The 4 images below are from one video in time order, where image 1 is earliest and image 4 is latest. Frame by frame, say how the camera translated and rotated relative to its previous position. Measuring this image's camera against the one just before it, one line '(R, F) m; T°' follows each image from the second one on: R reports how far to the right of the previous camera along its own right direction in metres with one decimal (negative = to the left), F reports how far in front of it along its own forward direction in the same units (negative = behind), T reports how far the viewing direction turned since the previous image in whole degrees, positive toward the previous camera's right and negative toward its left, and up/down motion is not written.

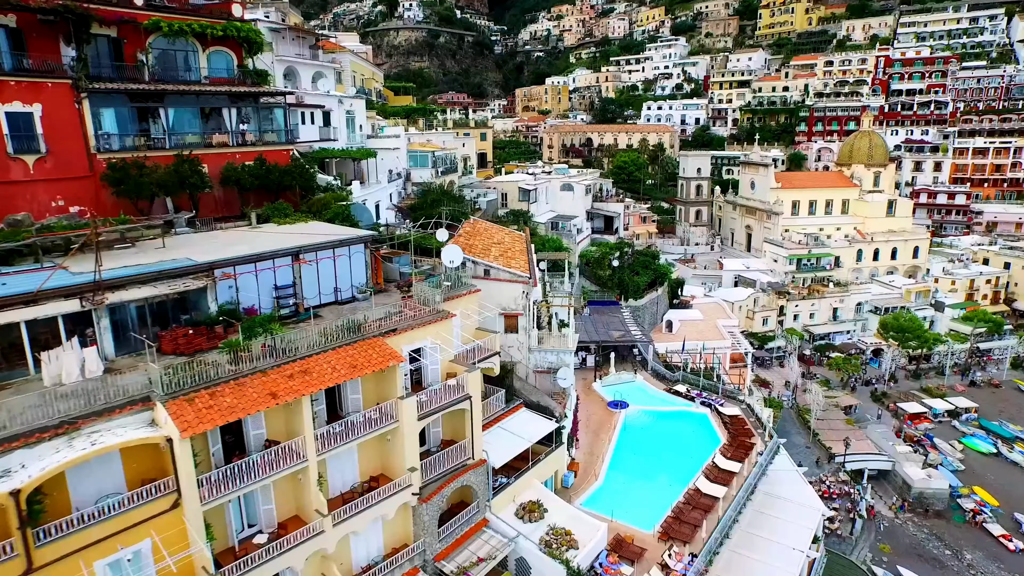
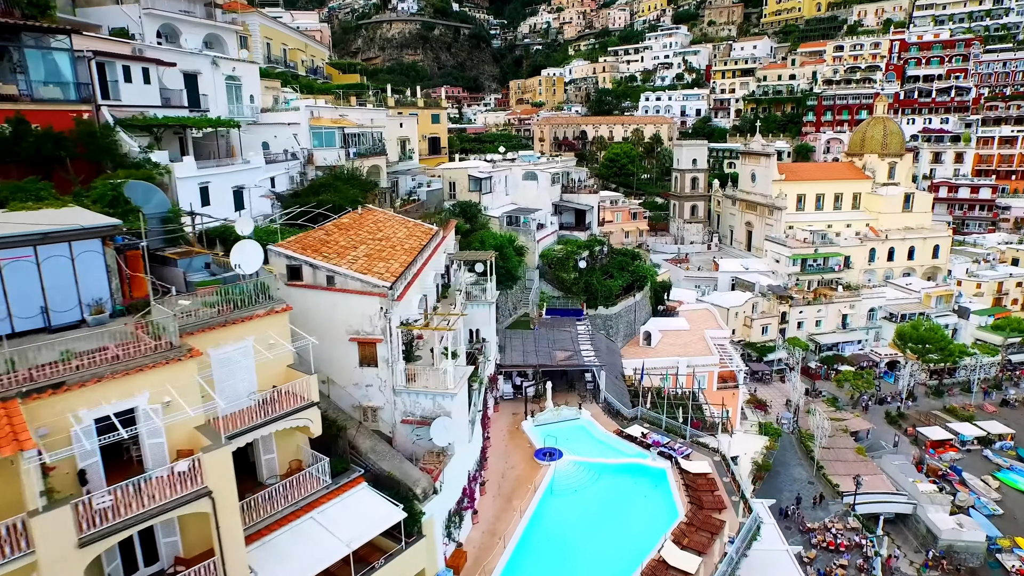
(+4.3, +6.9) m; -1°
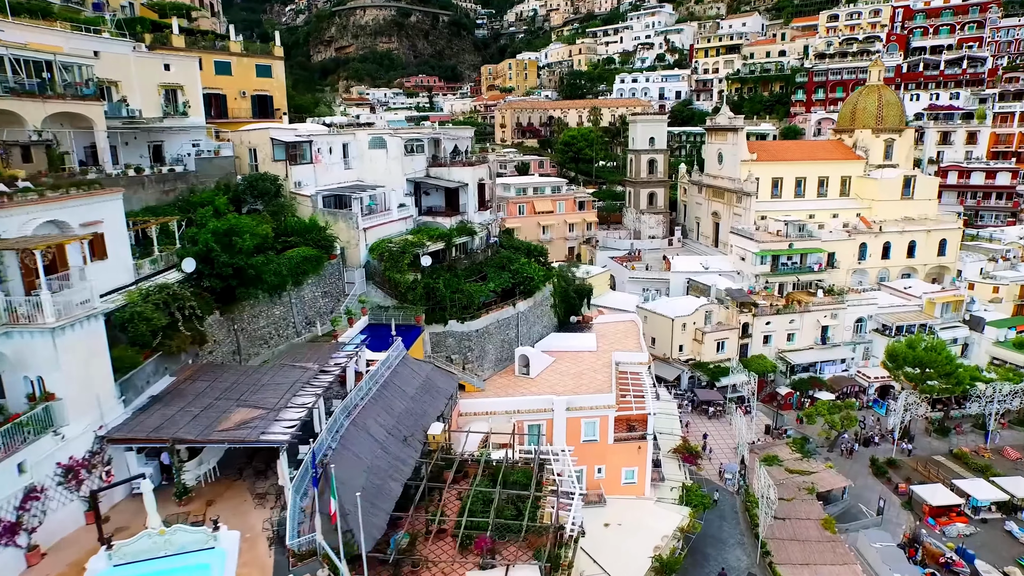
(+9.6, +11.5) m; -1°
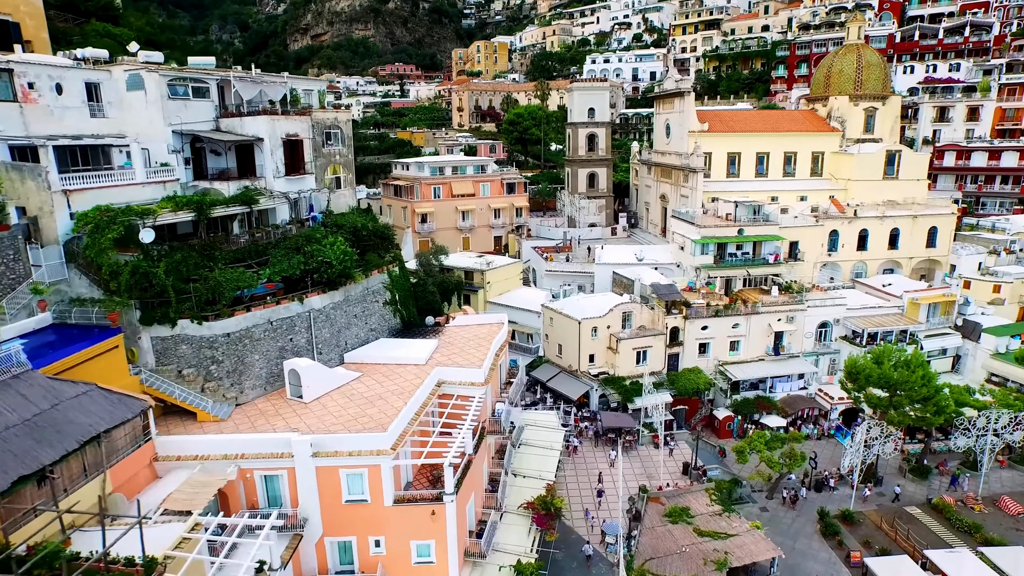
(+8.6, +8.8) m; -1°
